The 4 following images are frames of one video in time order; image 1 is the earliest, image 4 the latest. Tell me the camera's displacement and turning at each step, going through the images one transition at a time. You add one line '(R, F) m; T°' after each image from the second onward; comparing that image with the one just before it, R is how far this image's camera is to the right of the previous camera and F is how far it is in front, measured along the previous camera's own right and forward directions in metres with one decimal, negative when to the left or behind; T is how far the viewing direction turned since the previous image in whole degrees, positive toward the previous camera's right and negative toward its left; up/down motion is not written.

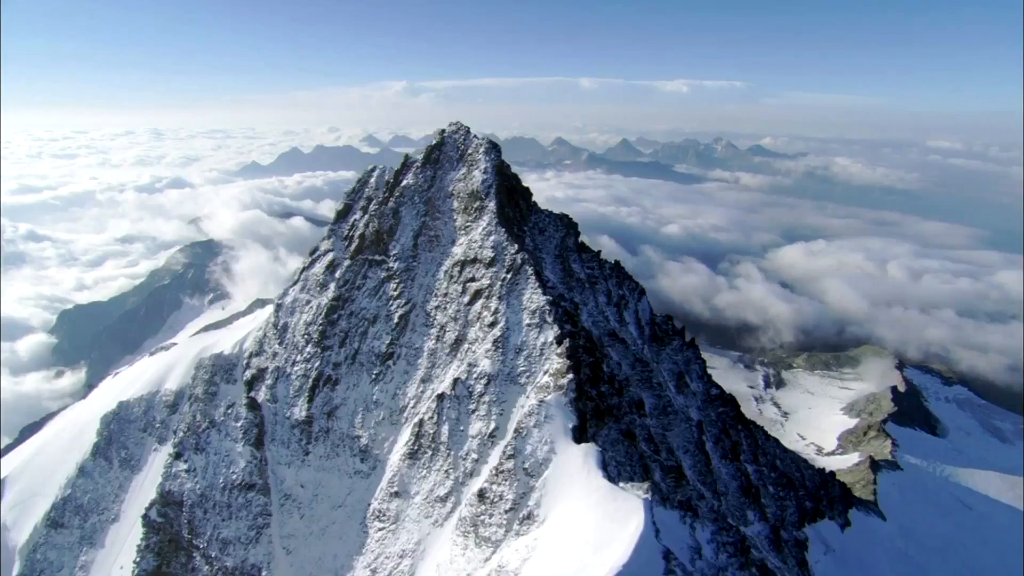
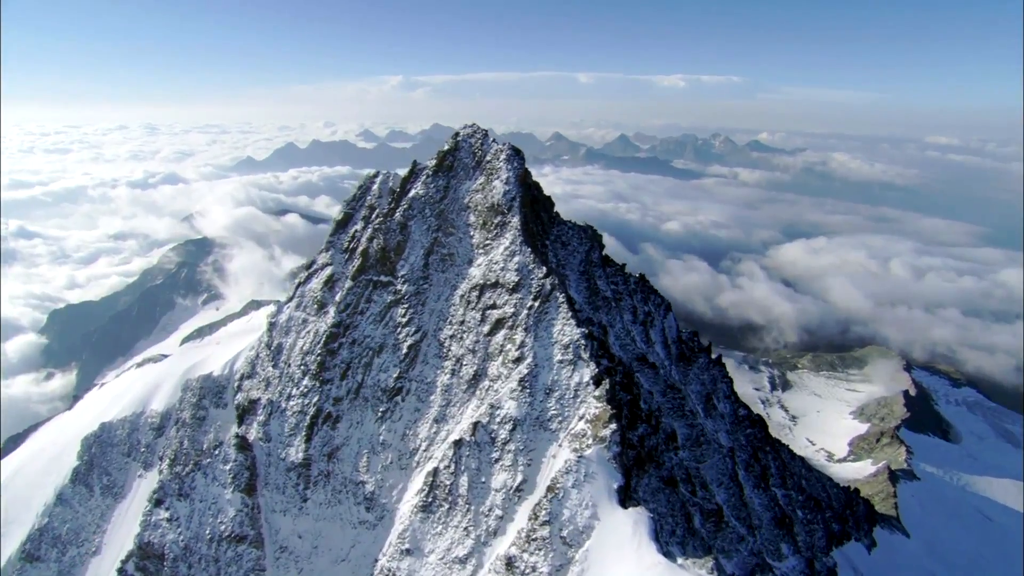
(-2.0, +5.2) m; 0°
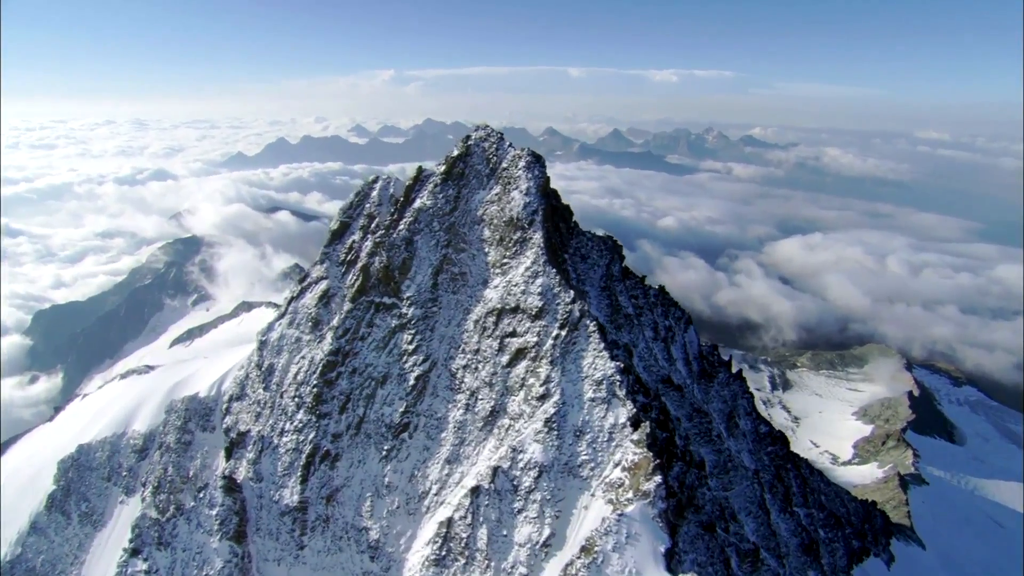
(-1.7, +4.1) m; +1°
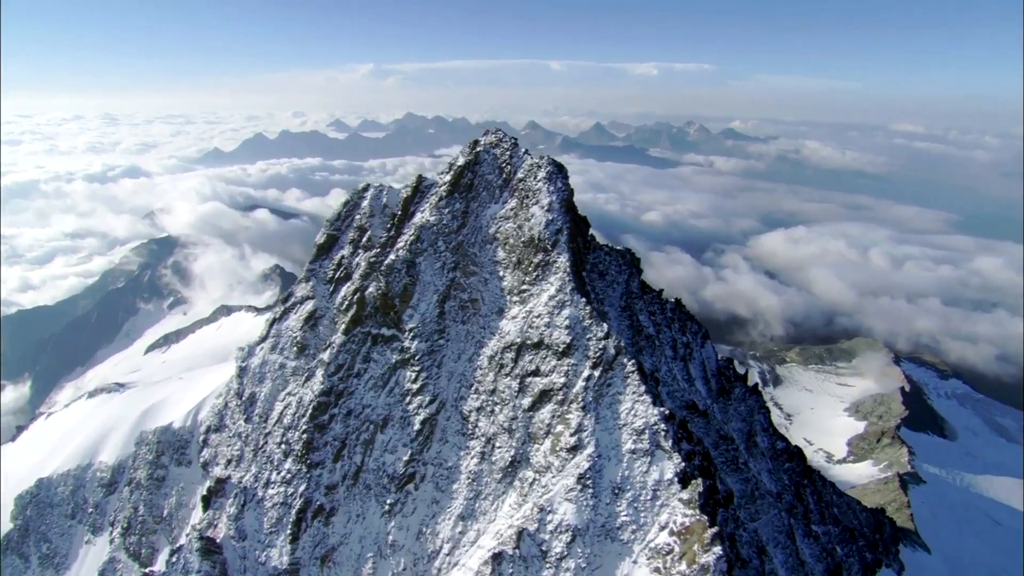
(-2.0, +4.4) m; +2°
